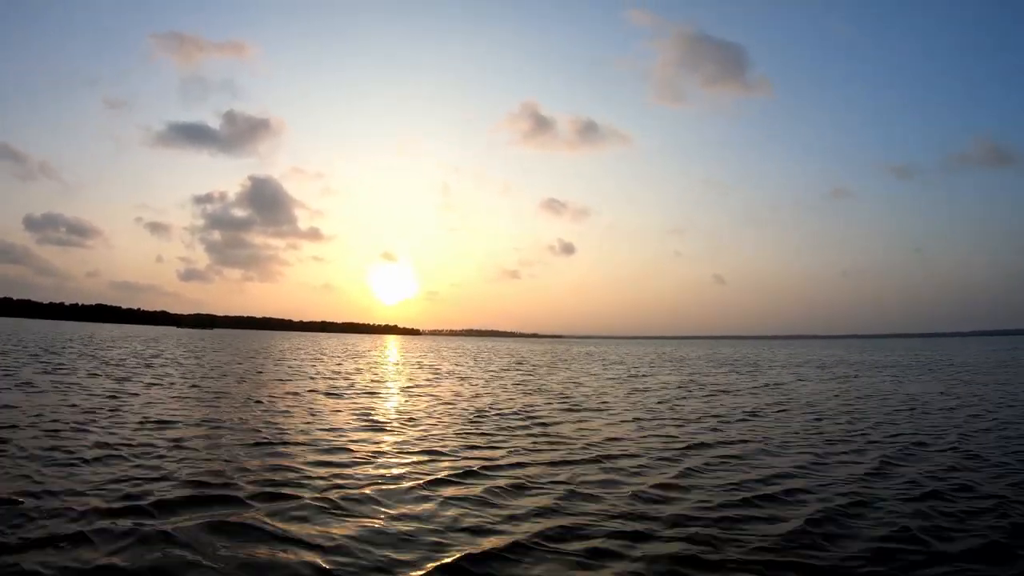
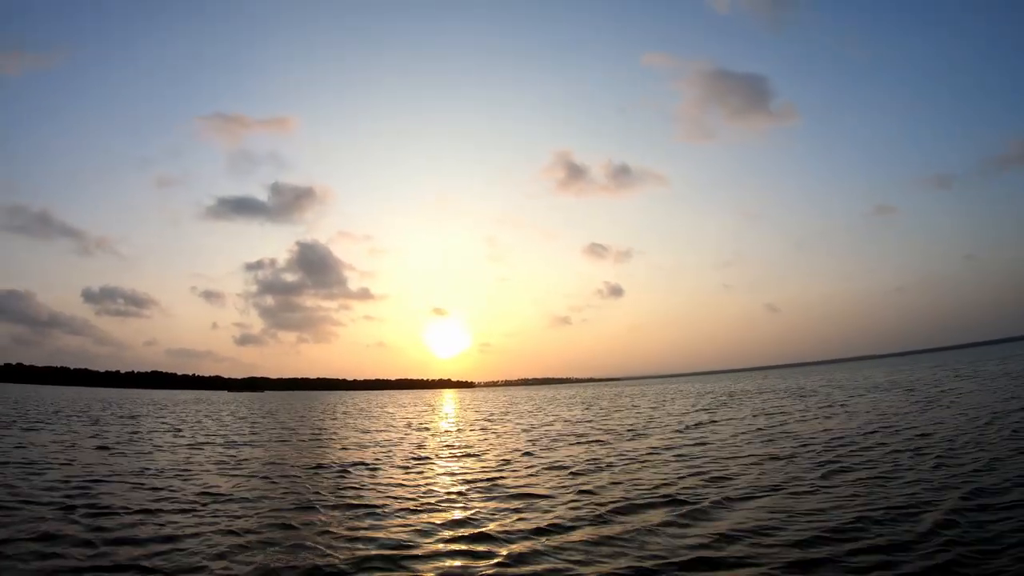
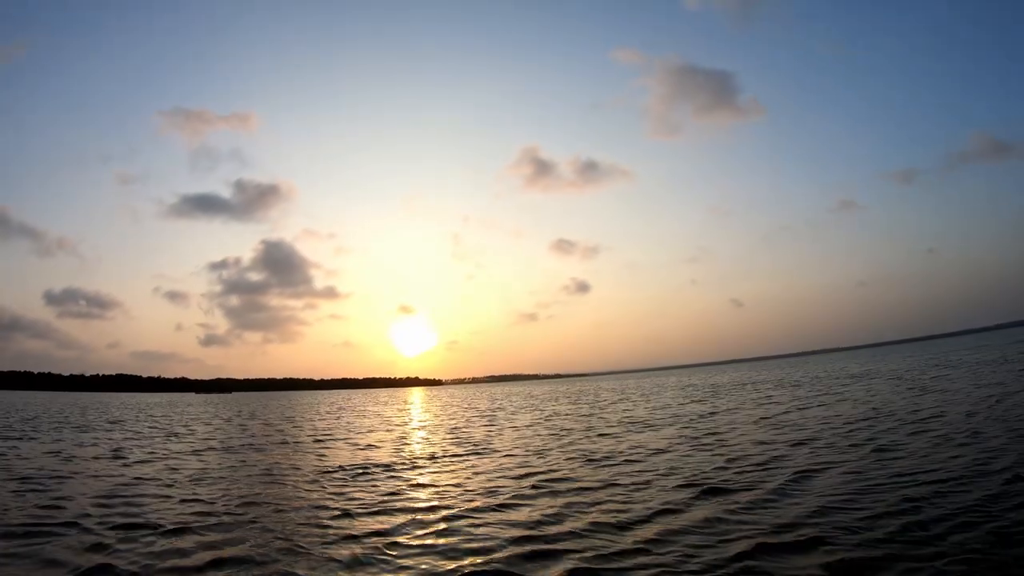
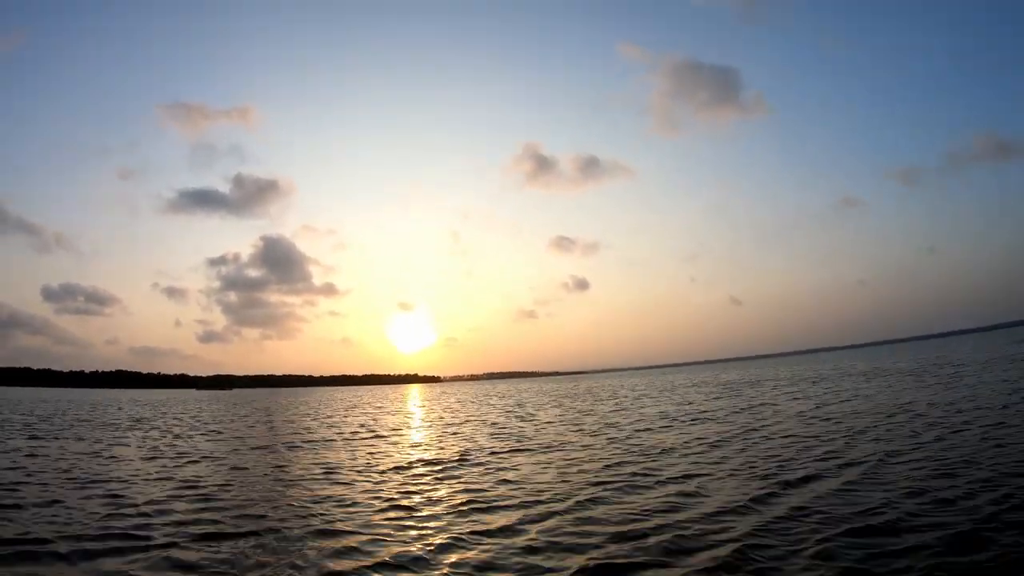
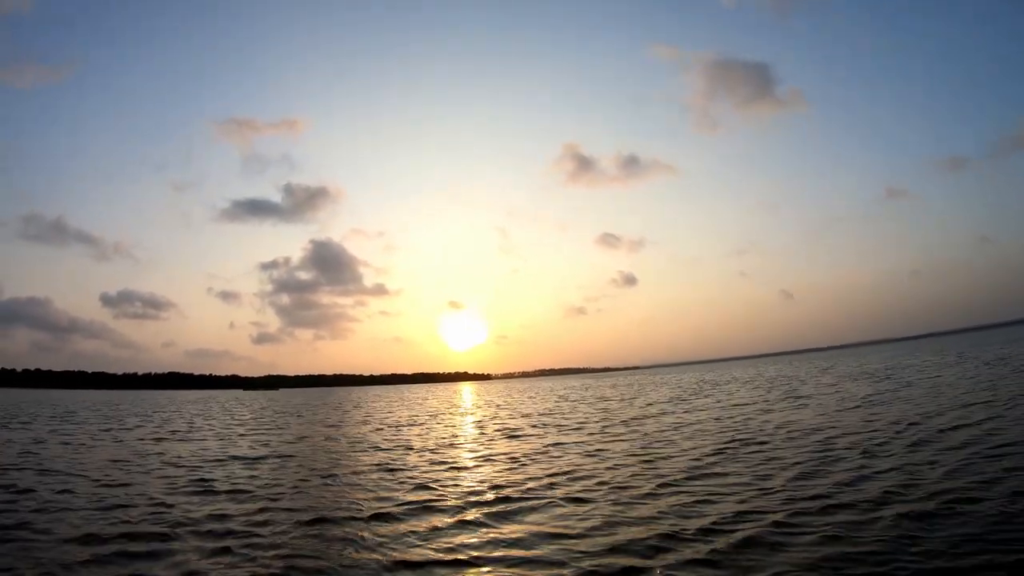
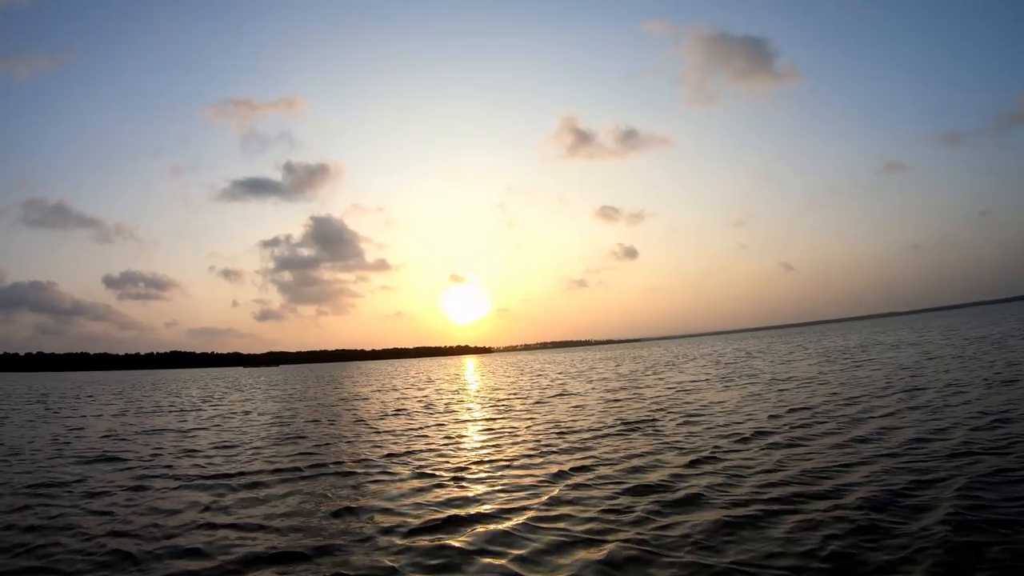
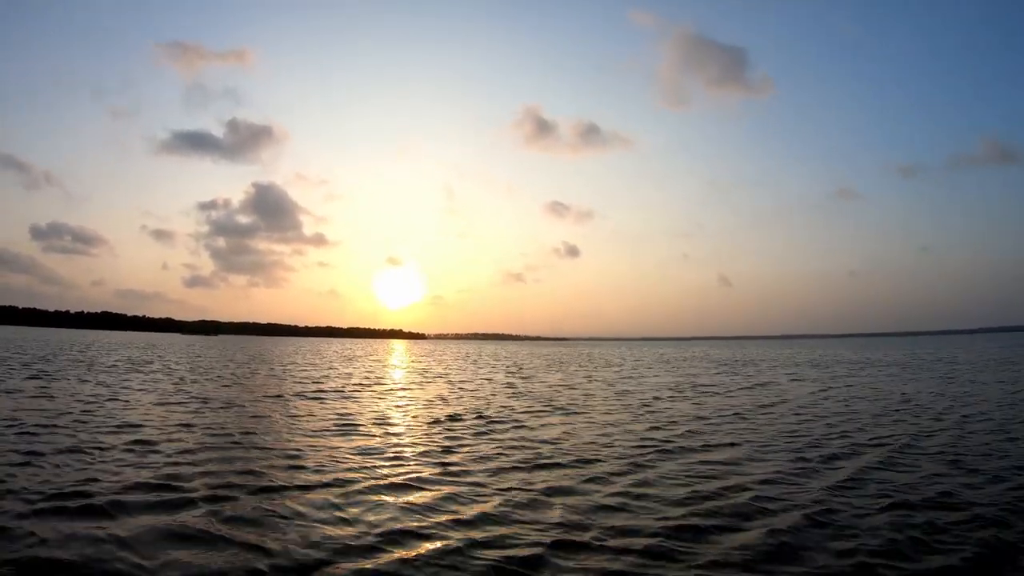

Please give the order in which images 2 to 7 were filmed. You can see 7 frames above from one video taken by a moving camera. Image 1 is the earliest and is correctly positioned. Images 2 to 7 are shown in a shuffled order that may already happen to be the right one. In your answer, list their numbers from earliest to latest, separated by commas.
7, 4, 3, 2, 5, 6
